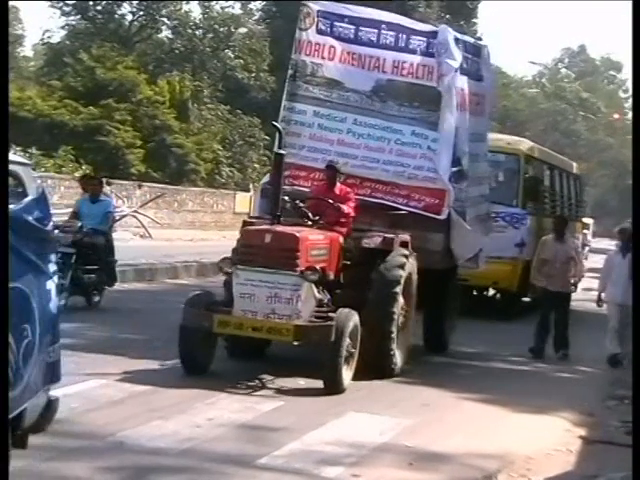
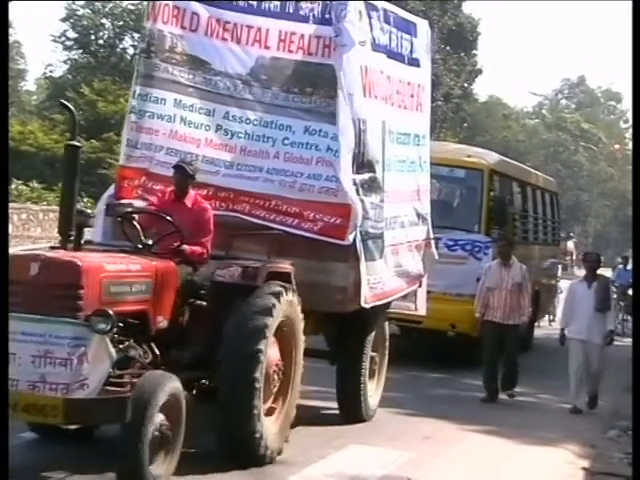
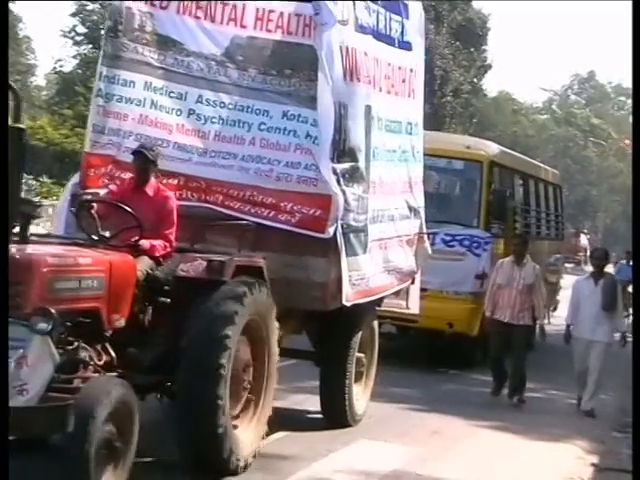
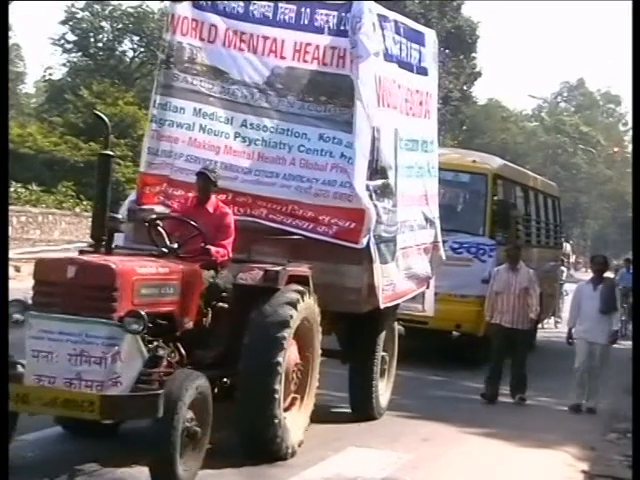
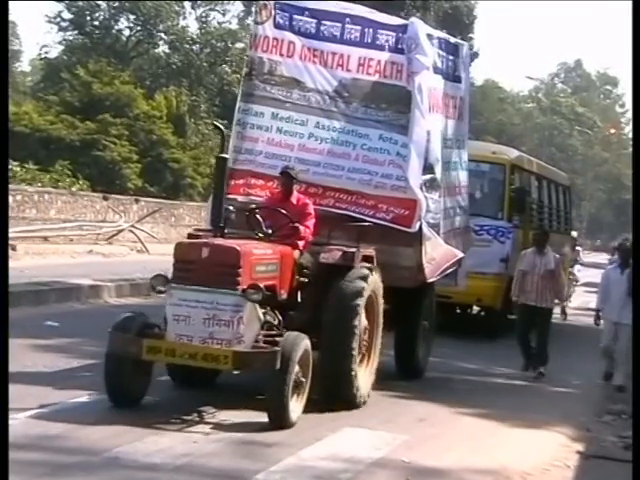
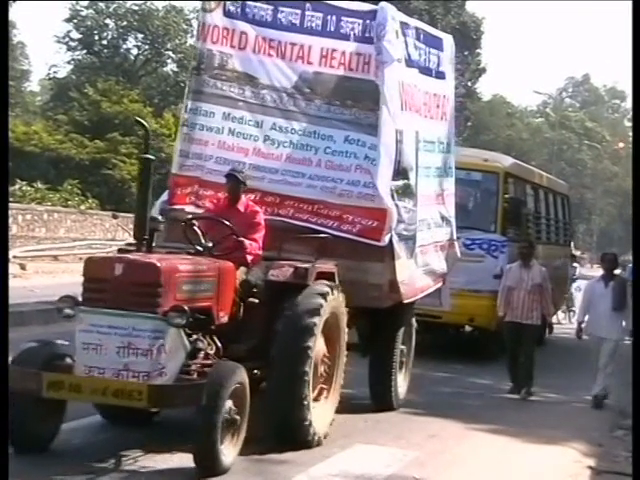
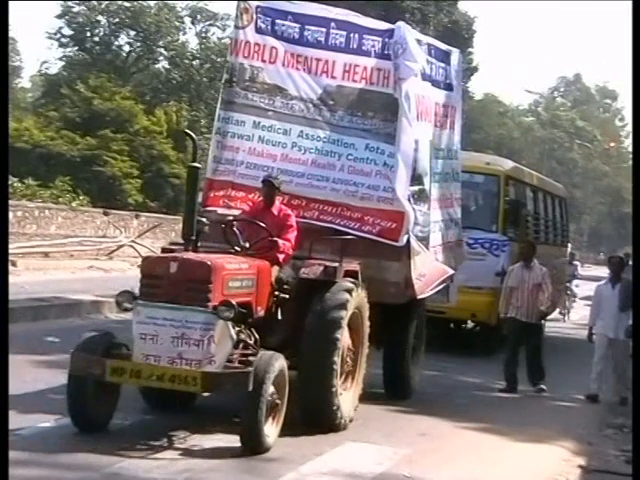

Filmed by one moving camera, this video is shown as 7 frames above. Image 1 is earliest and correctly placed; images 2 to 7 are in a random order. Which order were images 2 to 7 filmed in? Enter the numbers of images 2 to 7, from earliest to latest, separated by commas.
5, 7, 6, 4, 2, 3
